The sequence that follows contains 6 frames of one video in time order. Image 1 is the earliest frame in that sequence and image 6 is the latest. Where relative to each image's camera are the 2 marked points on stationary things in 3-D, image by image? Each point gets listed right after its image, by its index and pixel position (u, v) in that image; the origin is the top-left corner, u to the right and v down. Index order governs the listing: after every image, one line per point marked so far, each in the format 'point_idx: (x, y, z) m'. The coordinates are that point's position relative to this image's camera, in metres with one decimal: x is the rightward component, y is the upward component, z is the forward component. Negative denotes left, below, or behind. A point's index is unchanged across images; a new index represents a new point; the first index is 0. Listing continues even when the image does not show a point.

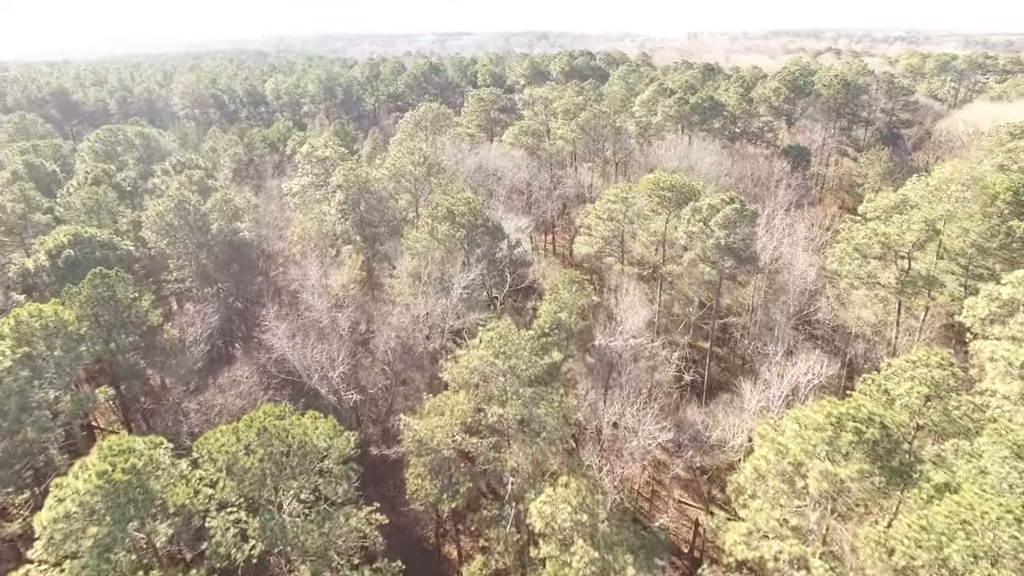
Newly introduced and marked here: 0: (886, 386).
0: (+10.9, -2.9, +19.4) m
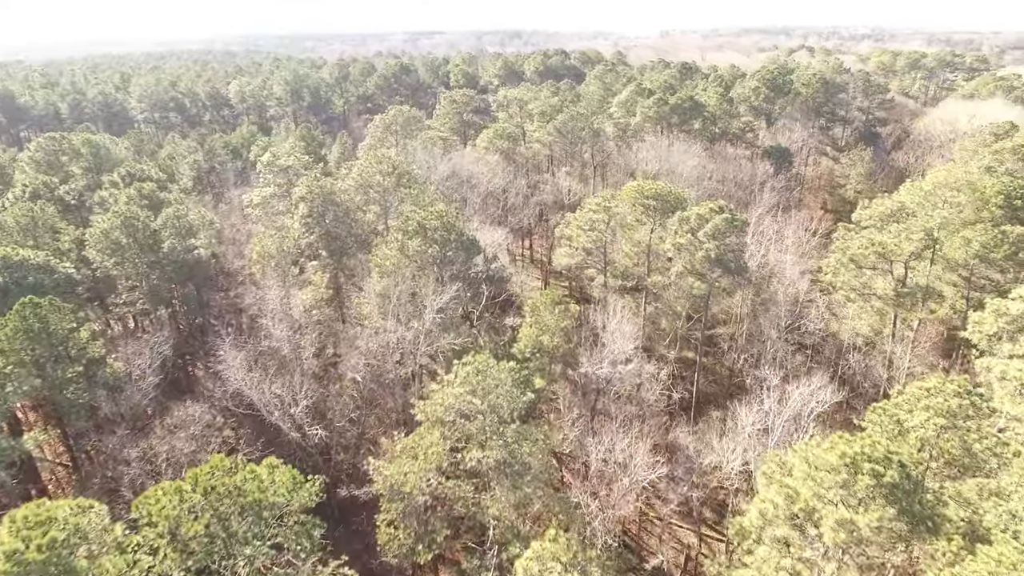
0: (+10.4, -3.4, +17.9) m
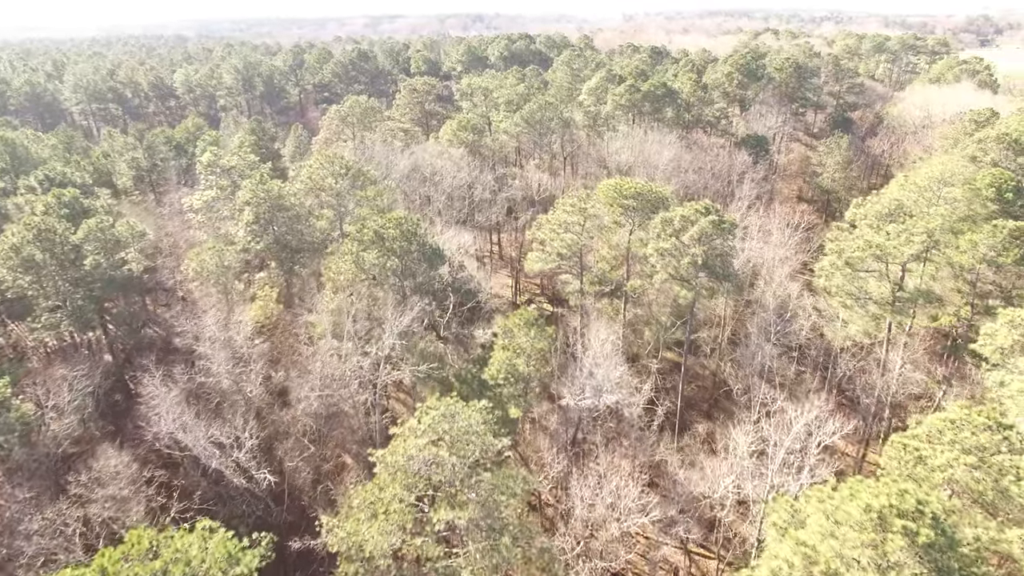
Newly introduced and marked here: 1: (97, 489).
0: (+9.8, -3.9, +15.9) m
1: (-11.0, -5.4, +17.6) m
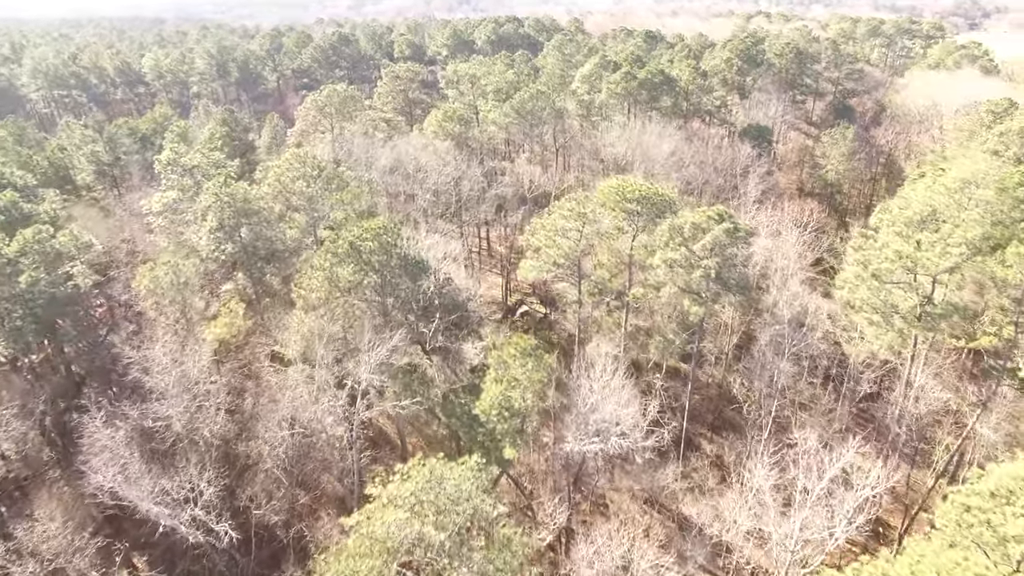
0: (+9.7, -4.7, +13.6) m
1: (-11.1, -6.2, +14.9) m
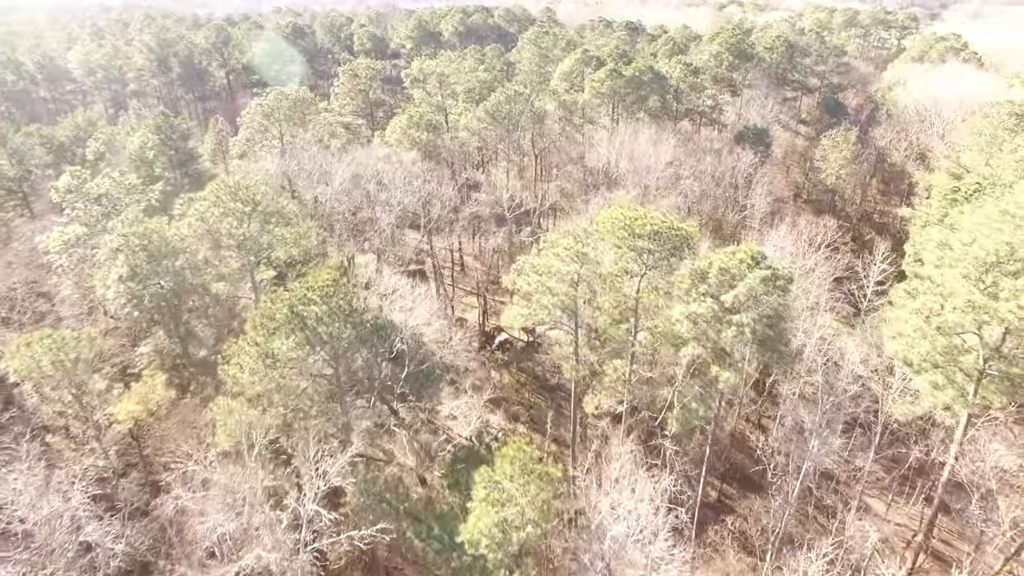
0: (+9.9, -6.5, +9.5) m
1: (-10.9, -8.3, +9.9) m
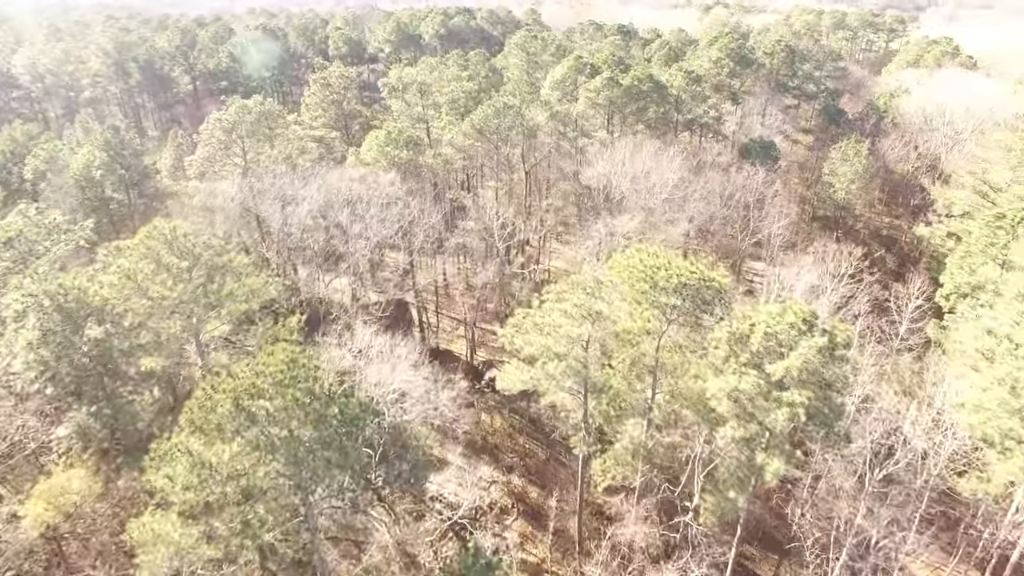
0: (+10.2, -8.1, +6.1) m
1: (-10.6, -10.1, +6.0) m
